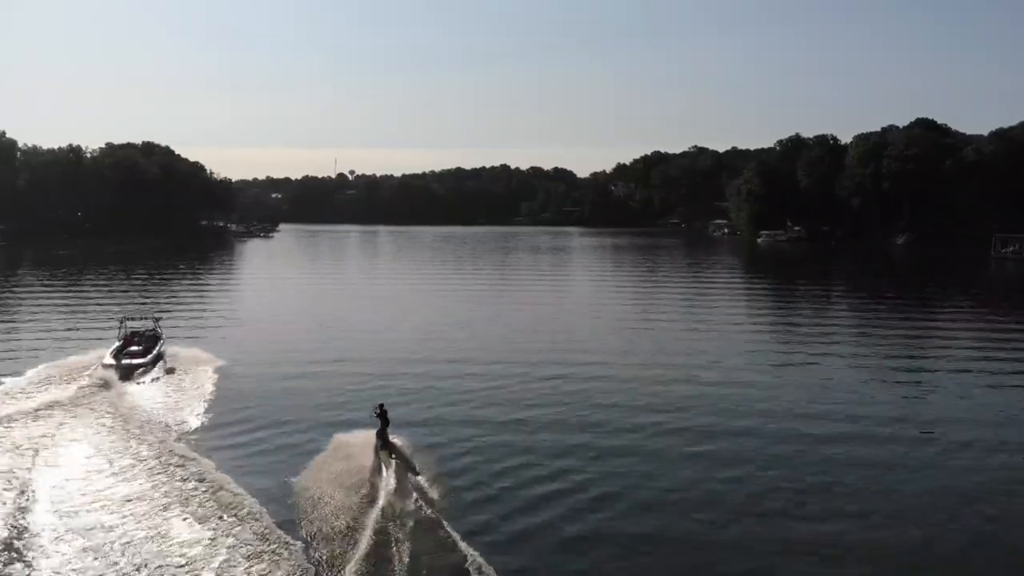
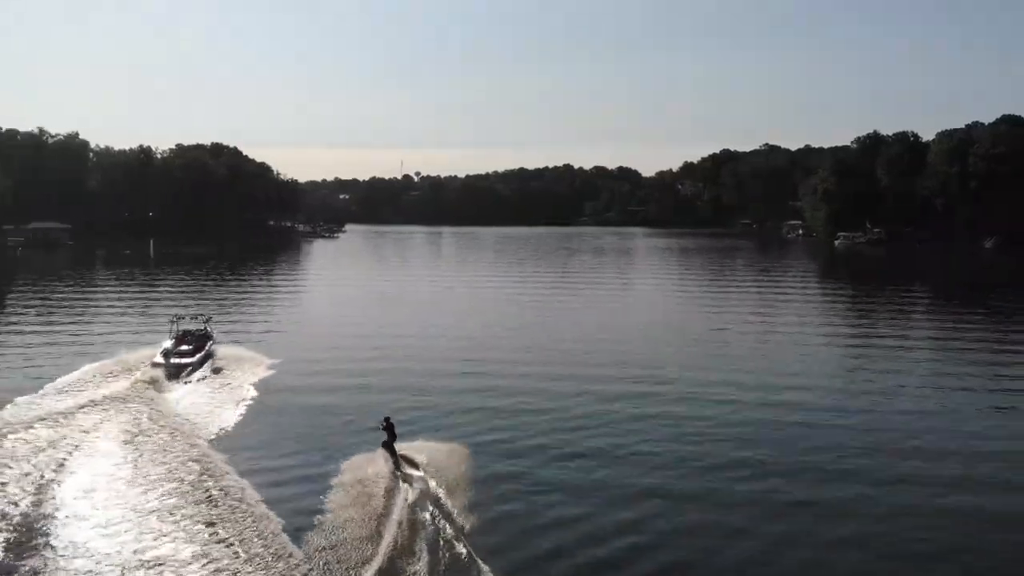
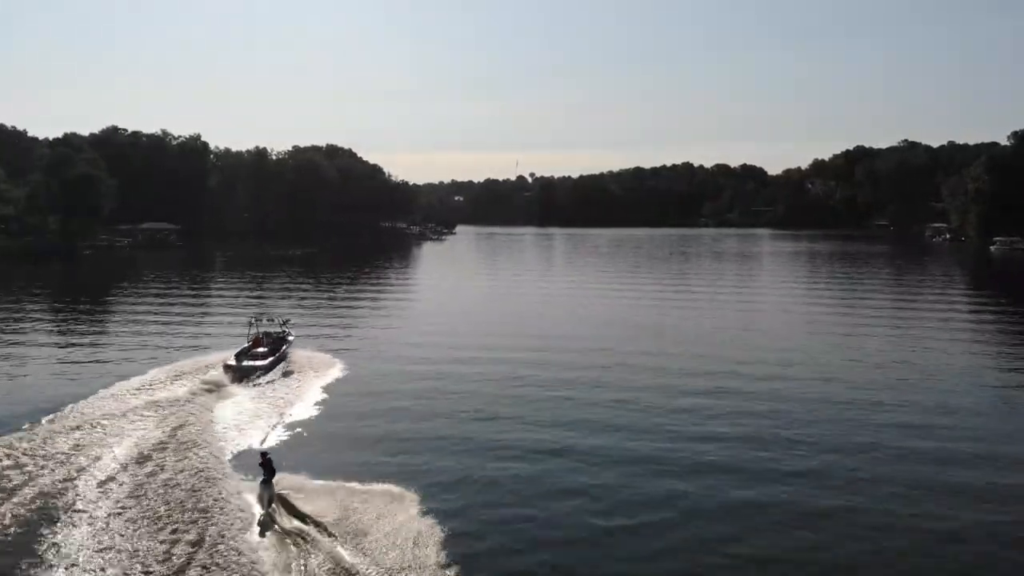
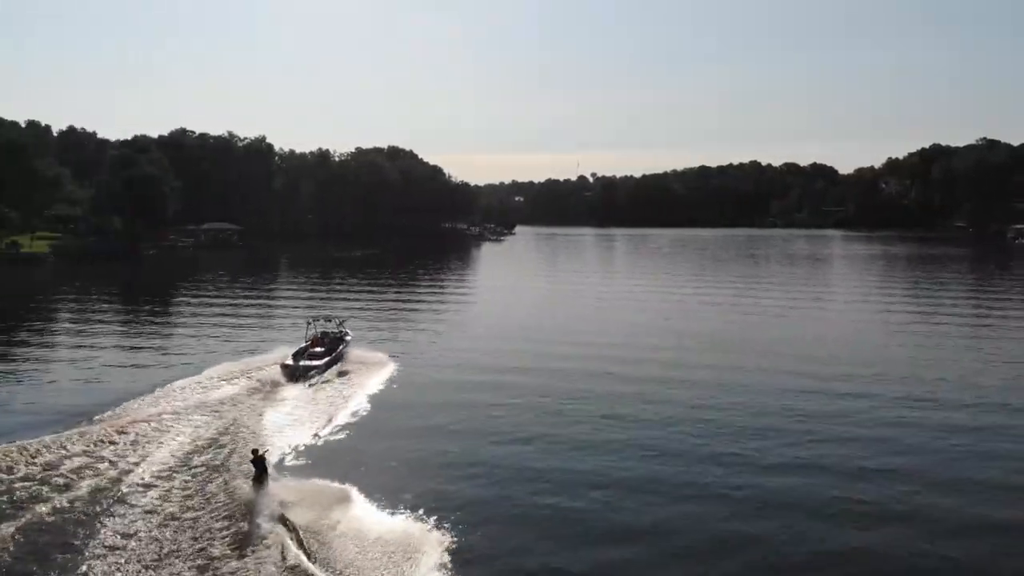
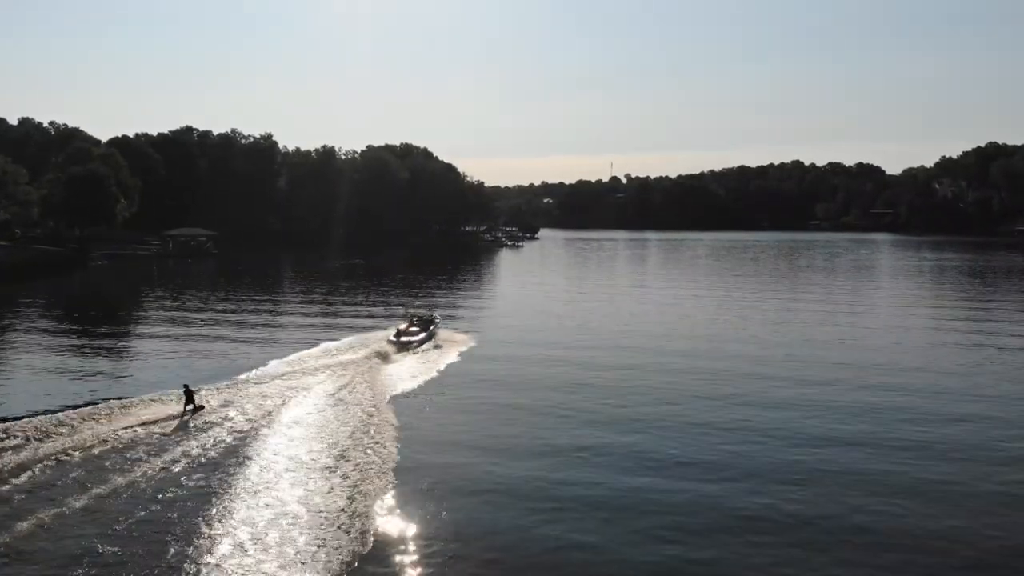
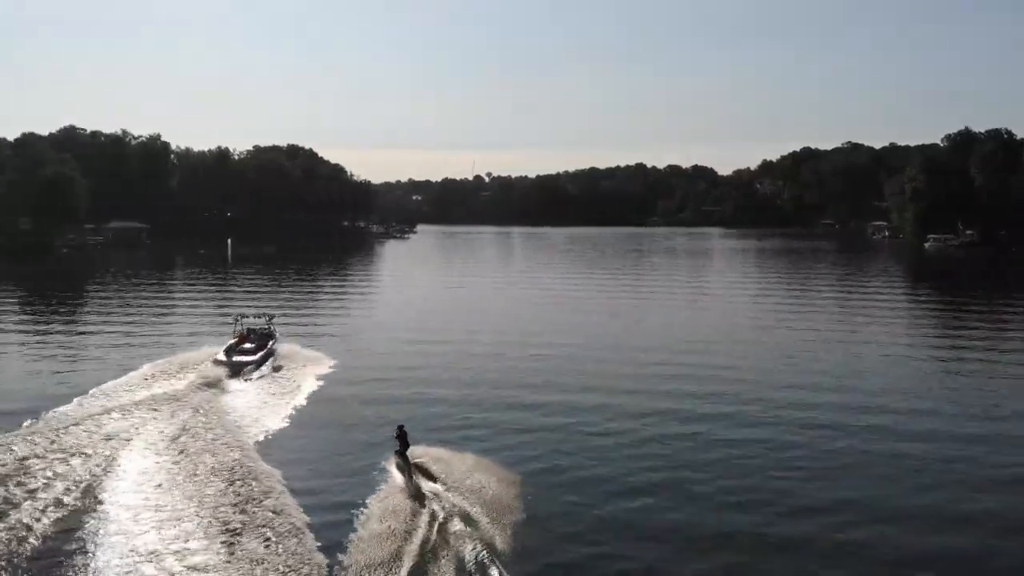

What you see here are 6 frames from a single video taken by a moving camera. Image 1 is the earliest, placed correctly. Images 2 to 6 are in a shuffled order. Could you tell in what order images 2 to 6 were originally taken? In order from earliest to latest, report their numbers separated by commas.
2, 6, 3, 4, 5
